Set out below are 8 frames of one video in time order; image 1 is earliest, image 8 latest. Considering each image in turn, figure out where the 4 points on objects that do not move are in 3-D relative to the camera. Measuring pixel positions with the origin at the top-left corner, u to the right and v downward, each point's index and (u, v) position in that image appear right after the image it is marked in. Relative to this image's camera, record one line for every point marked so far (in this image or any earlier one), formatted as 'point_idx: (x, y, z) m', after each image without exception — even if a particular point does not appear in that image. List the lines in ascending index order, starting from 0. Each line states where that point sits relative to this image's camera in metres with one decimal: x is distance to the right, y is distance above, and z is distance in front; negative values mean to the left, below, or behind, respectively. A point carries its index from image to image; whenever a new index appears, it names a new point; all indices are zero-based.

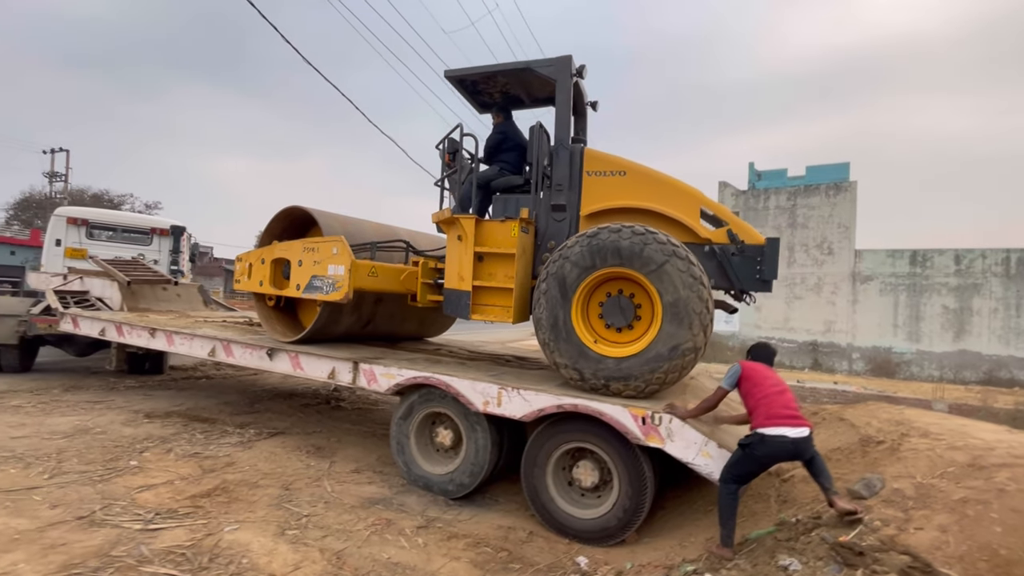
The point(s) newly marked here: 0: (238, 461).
0: (-2.3, -1.5, +4.3) m
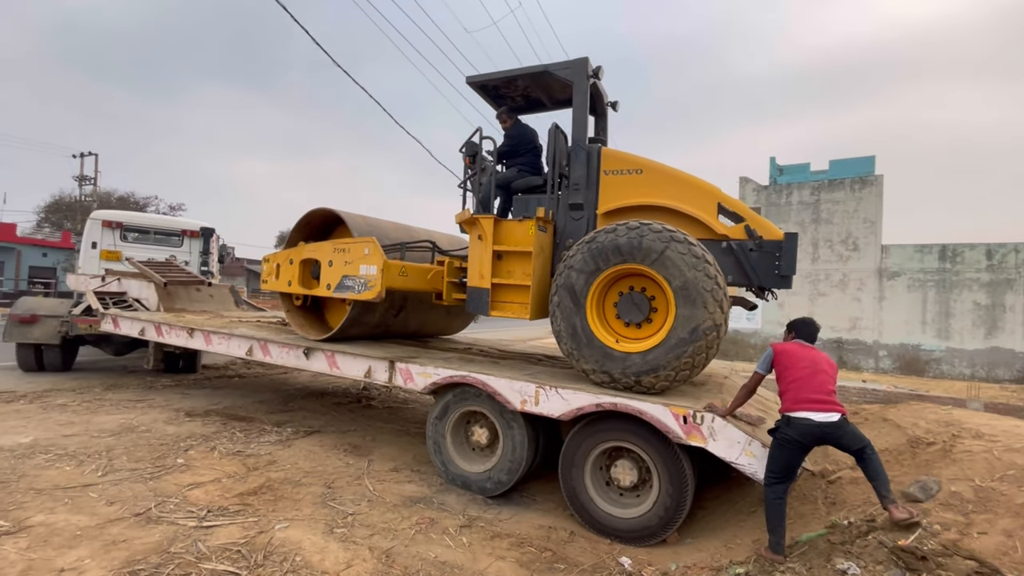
0: (-2.0, -1.5, +4.4) m
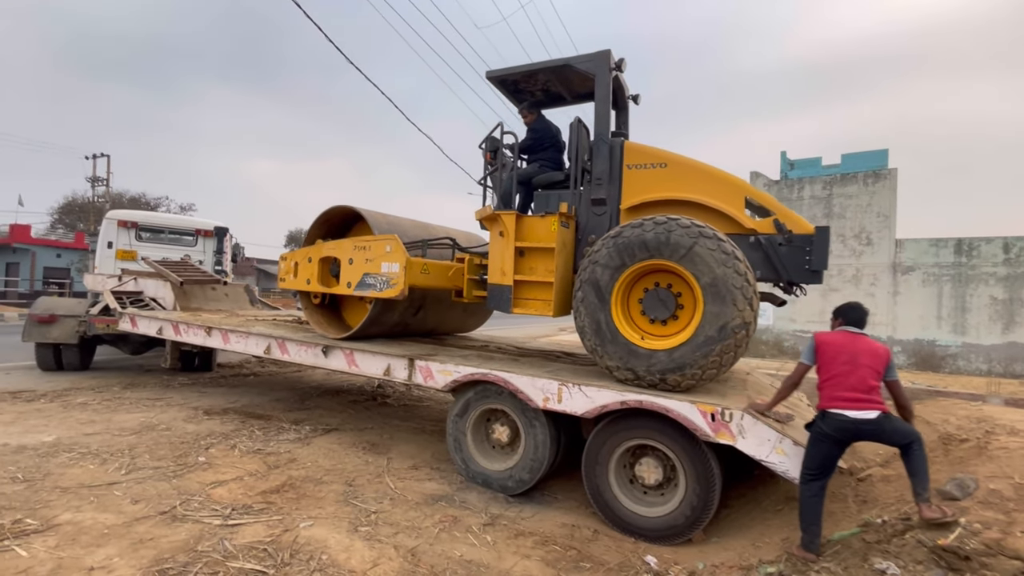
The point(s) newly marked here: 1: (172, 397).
0: (-1.8, -1.5, +4.4) m
1: (-4.1, -1.3, +6.1) m
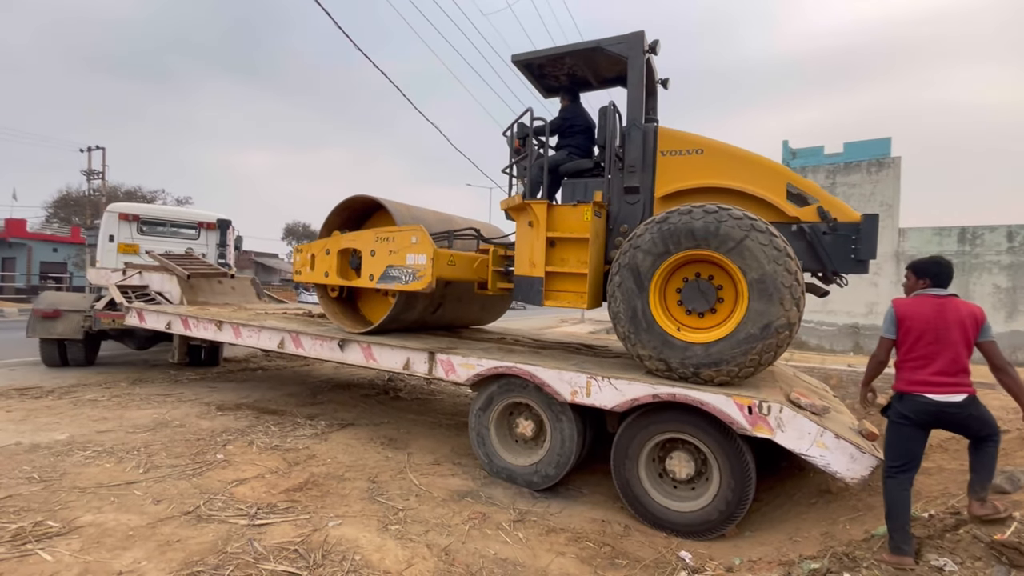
0: (-1.6, -1.4, +4.3) m
1: (-3.9, -1.2, +6.0) m
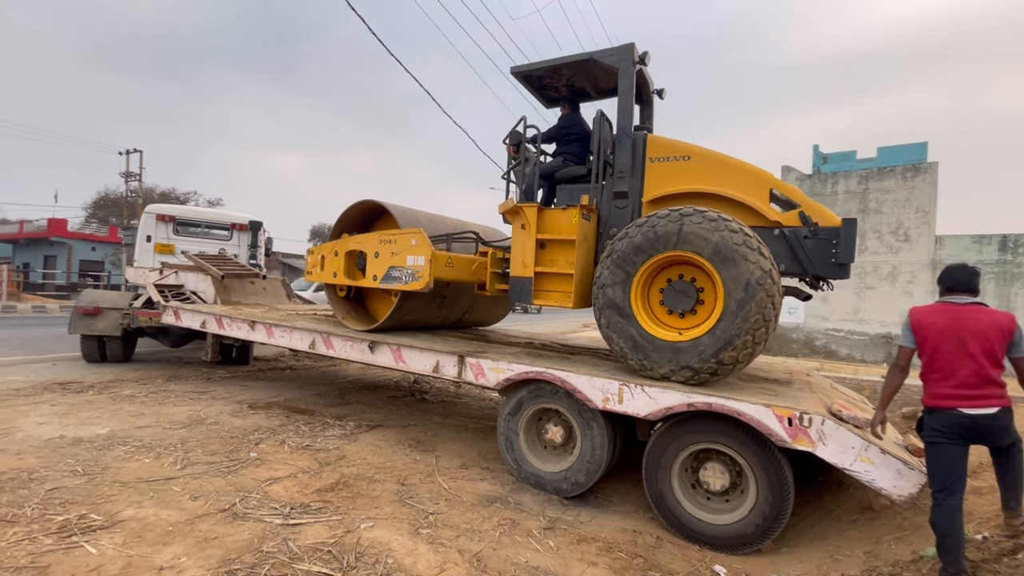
0: (-1.4, -1.4, +4.3) m
1: (-3.6, -1.2, +6.1) m
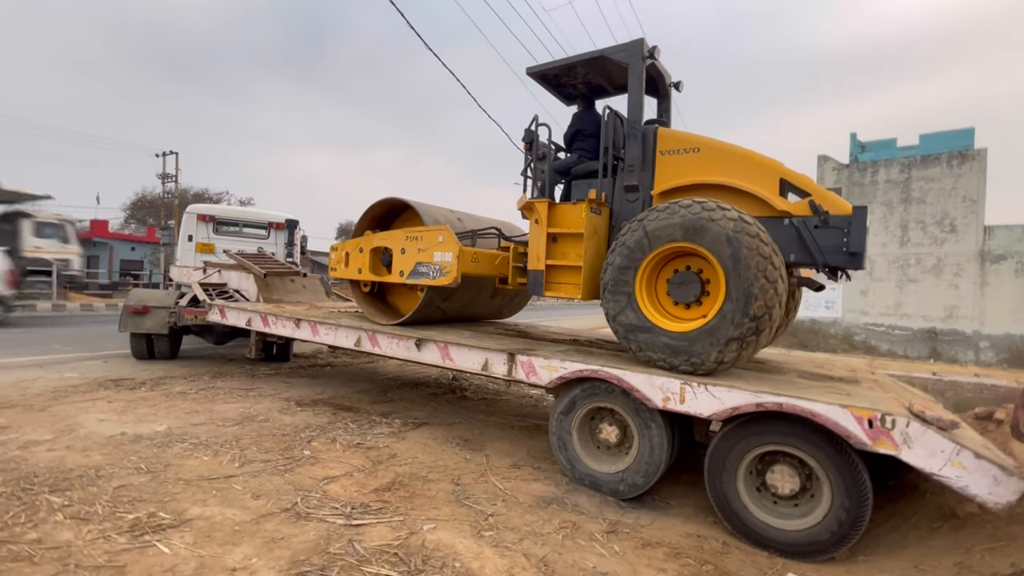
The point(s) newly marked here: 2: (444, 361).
0: (-1.0, -1.4, +4.3) m
1: (-3.1, -1.2, +6.2) m
2: (-0.6, -0.7, +4.8) m
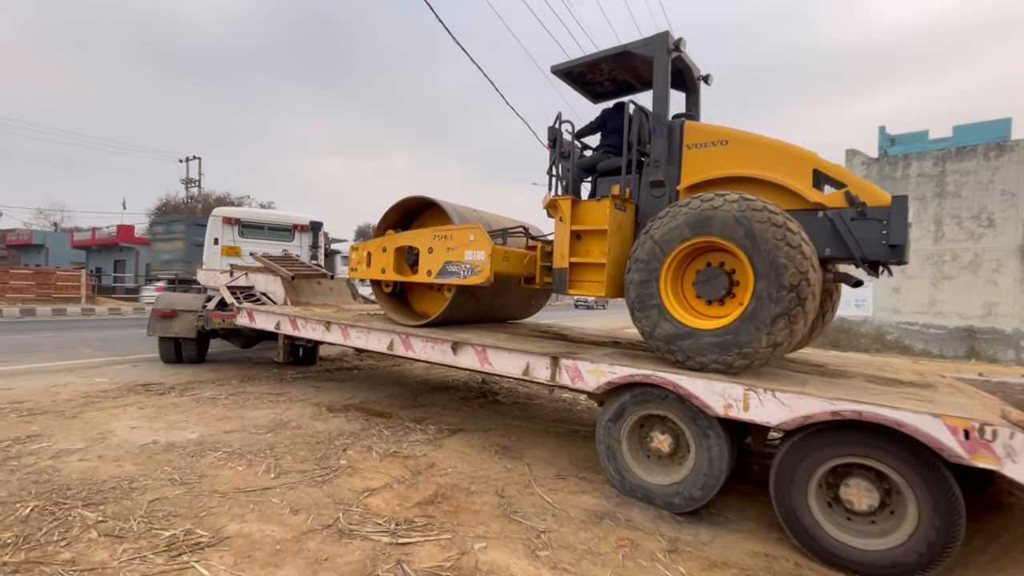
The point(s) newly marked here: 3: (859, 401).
0: (-0.6, -1.4, +4.1) m
1: (-2.7, -1.2, +6.1) m
2: (-0.3, -0.7, +4.6) m
3: (+2.1, -0.7, +3.0) m
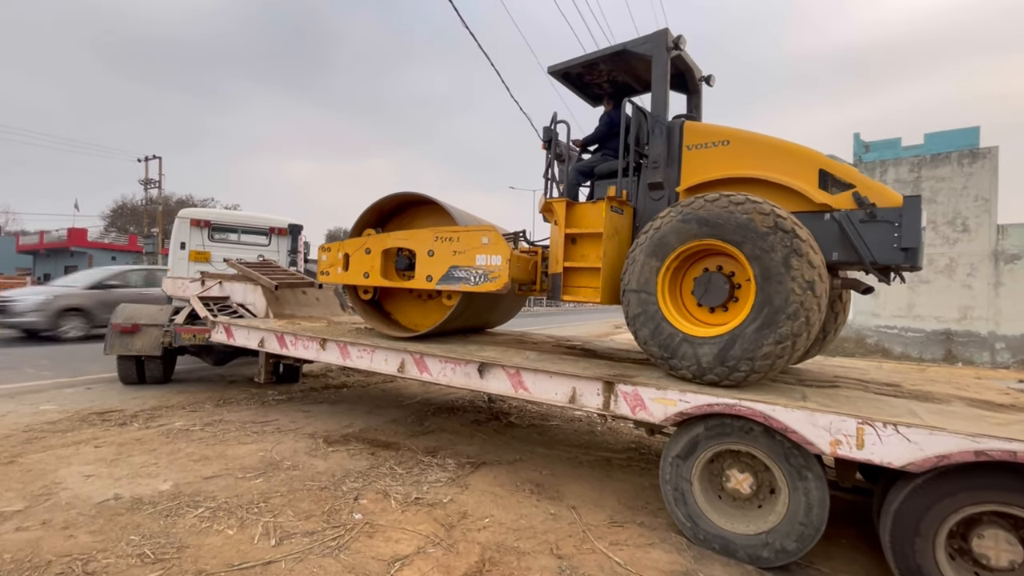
0: (-0.3, -1.5, +3.4) m
1: (-2.4, -1.4, +5.3) m
2: (0.0, -0.8, +3.9) m
3: (+2.4, -0.7, +2.5) m
